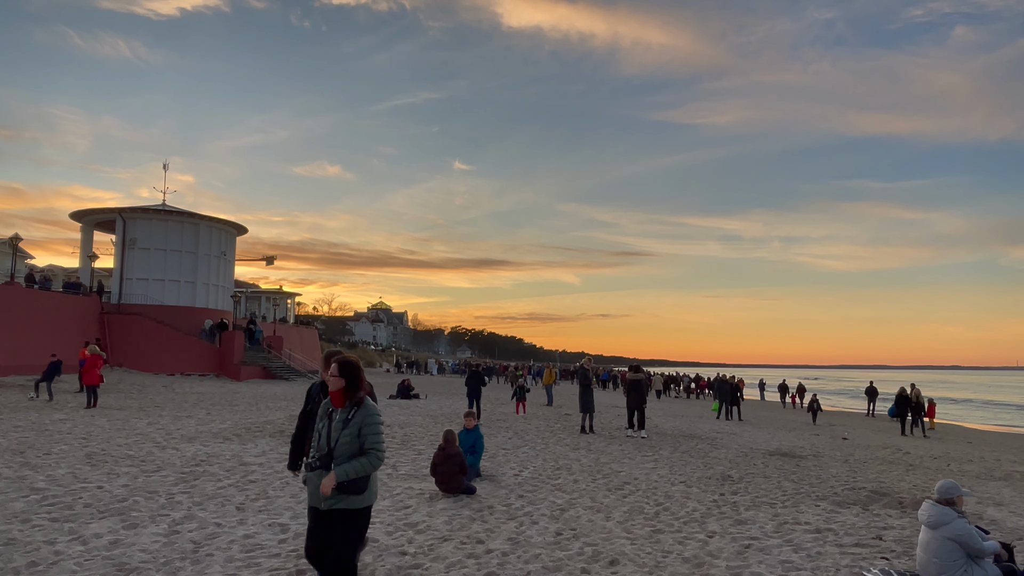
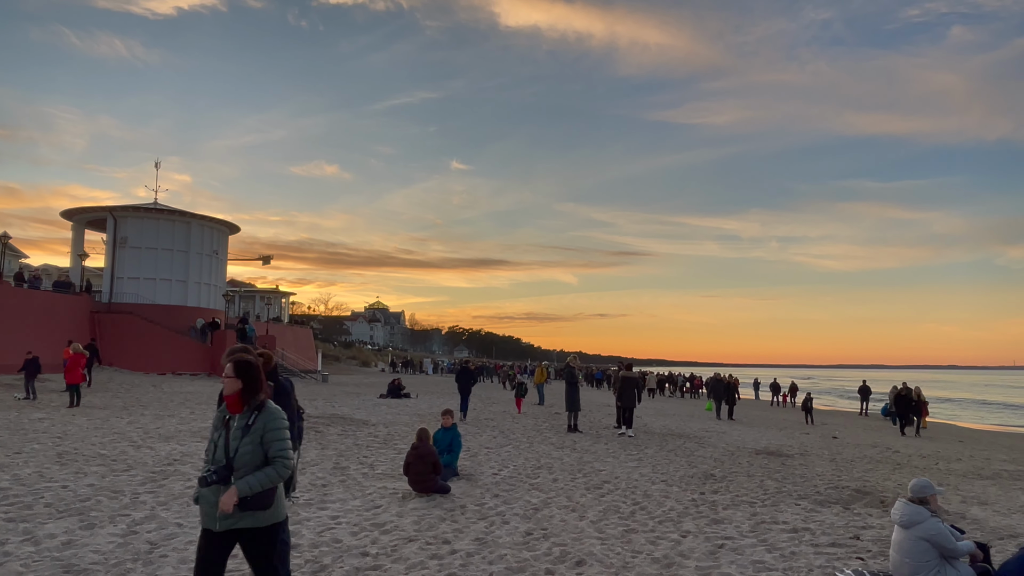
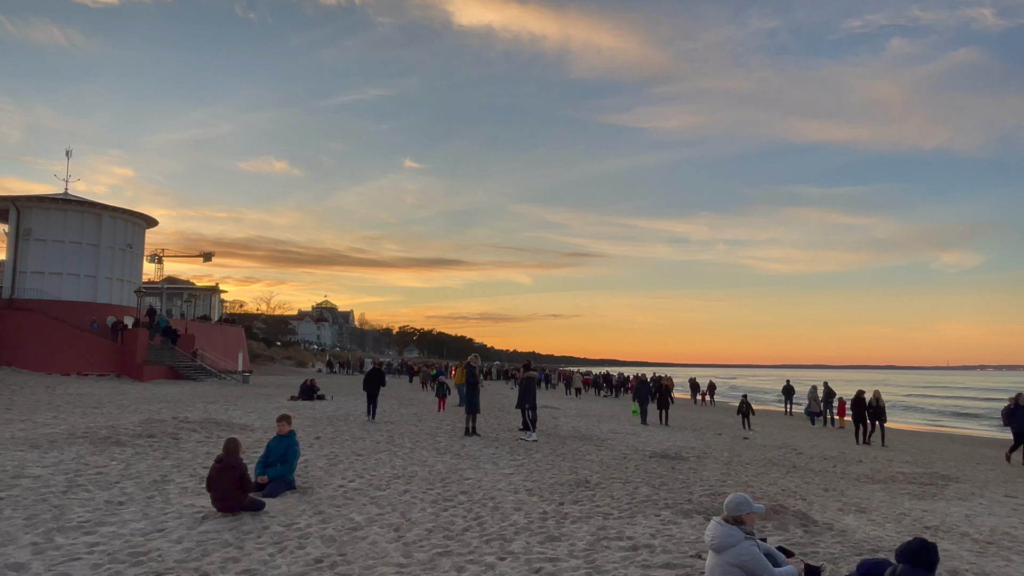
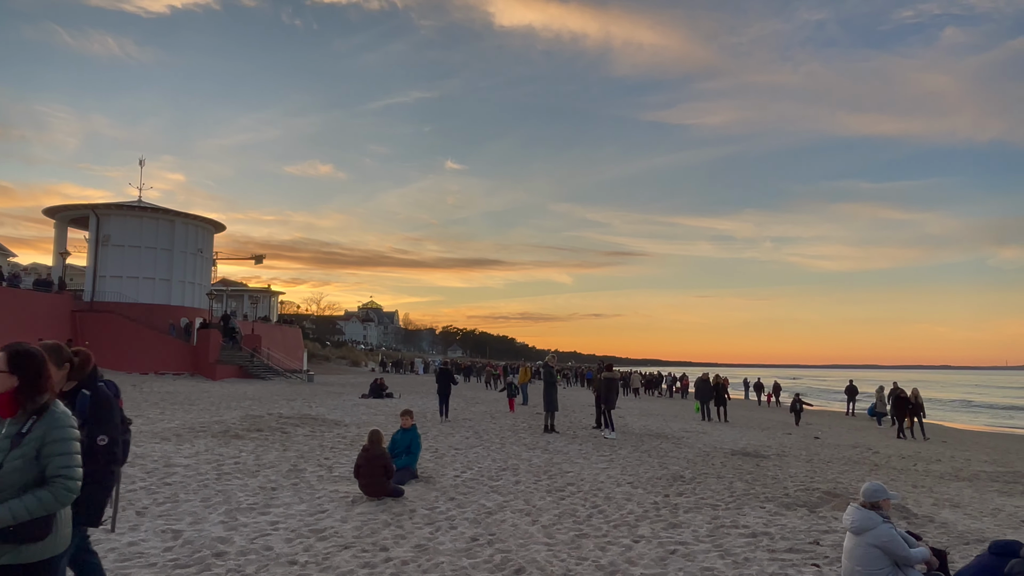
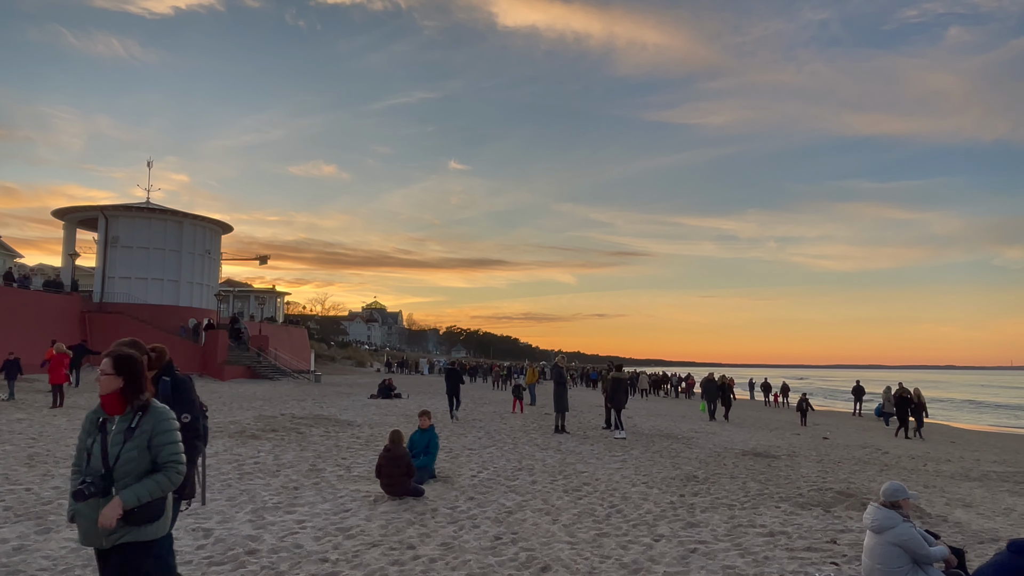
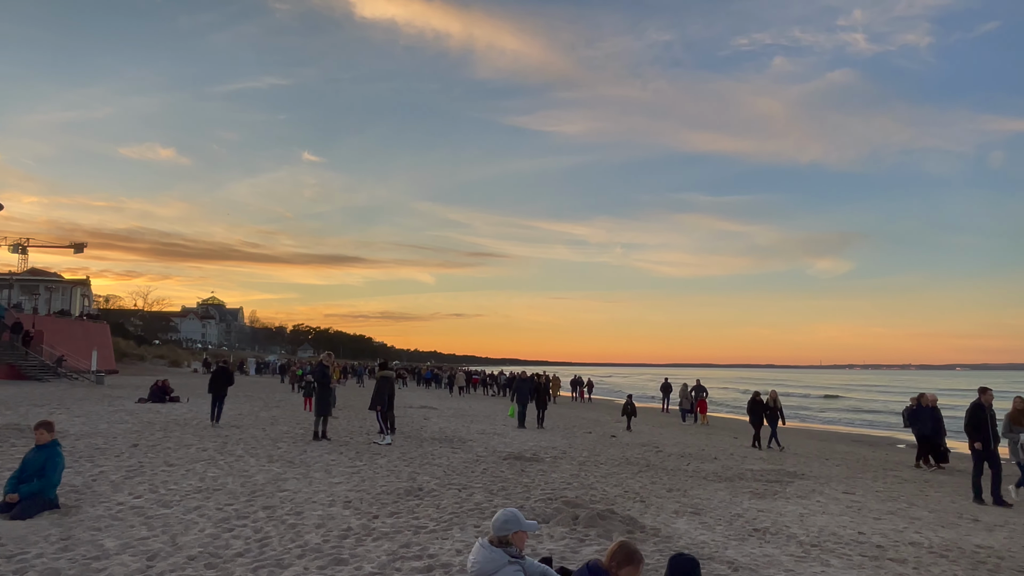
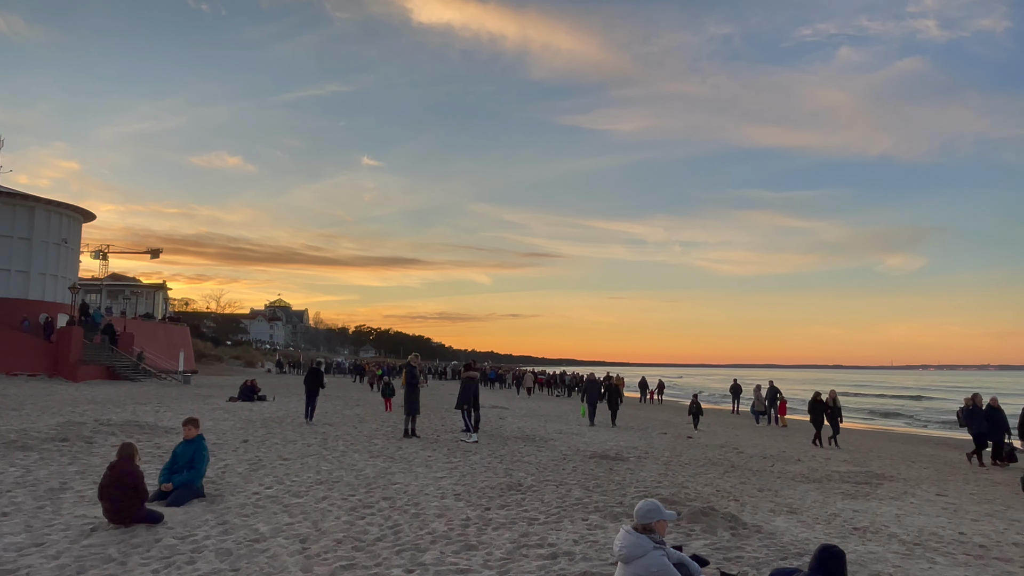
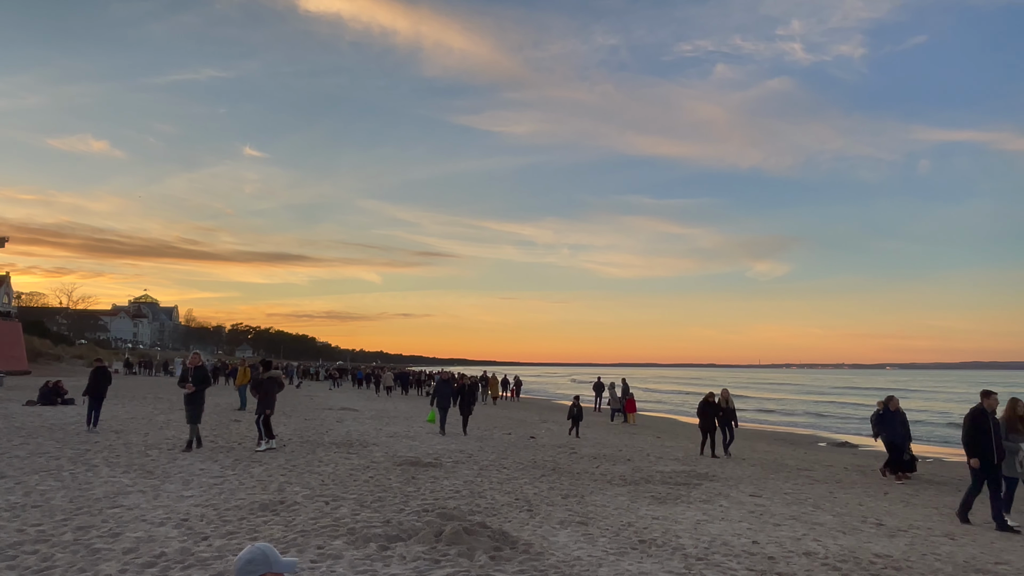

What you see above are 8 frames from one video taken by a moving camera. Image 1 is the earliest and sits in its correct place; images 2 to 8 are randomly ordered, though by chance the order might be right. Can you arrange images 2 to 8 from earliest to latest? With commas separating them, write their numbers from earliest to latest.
2, 5, 4, 3, 7, 6, 8
